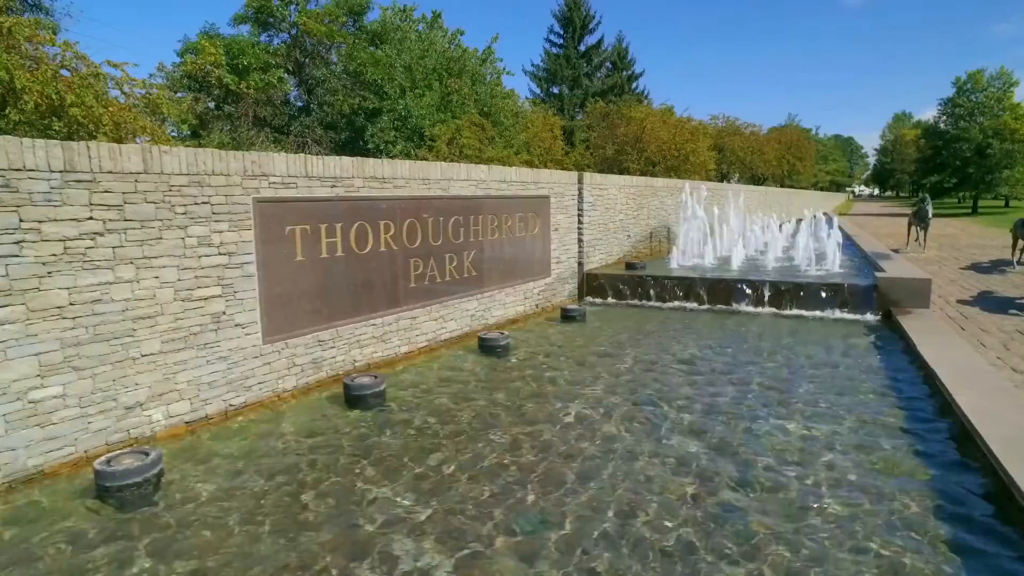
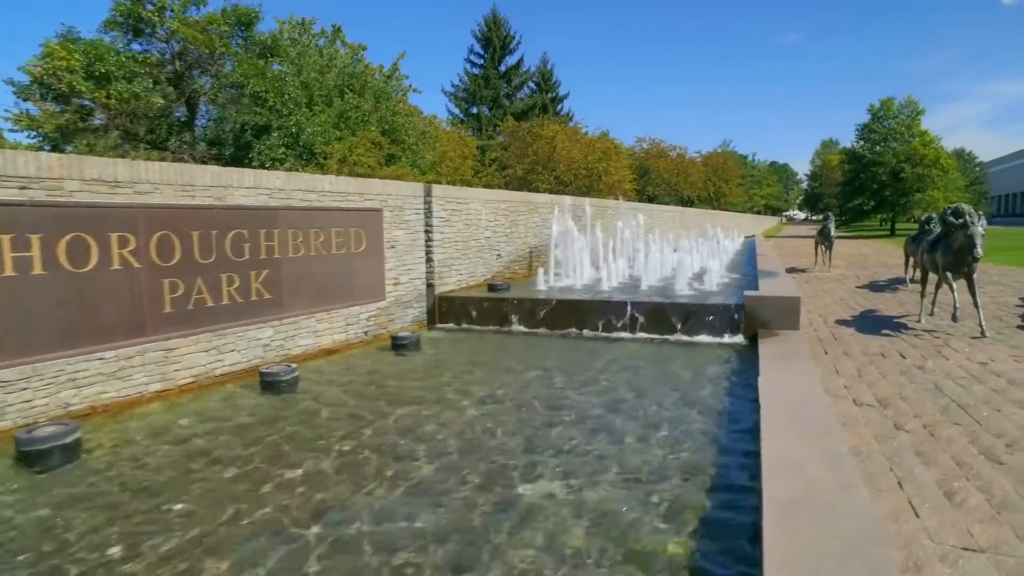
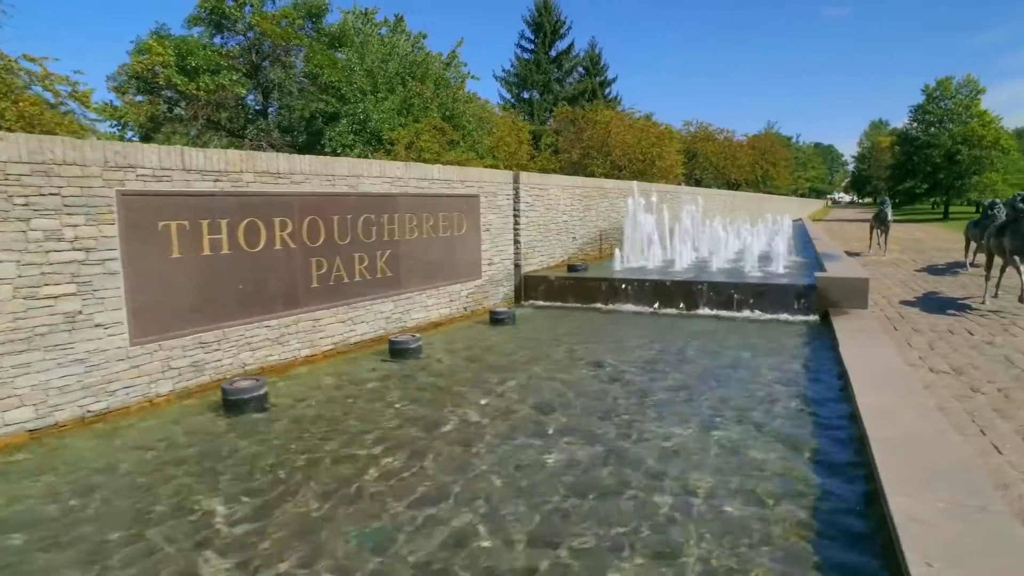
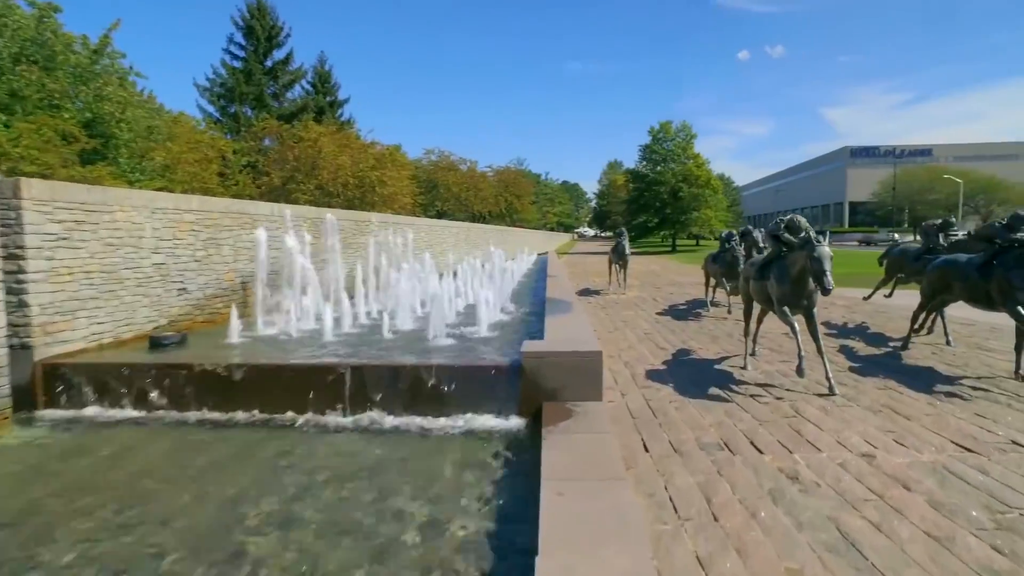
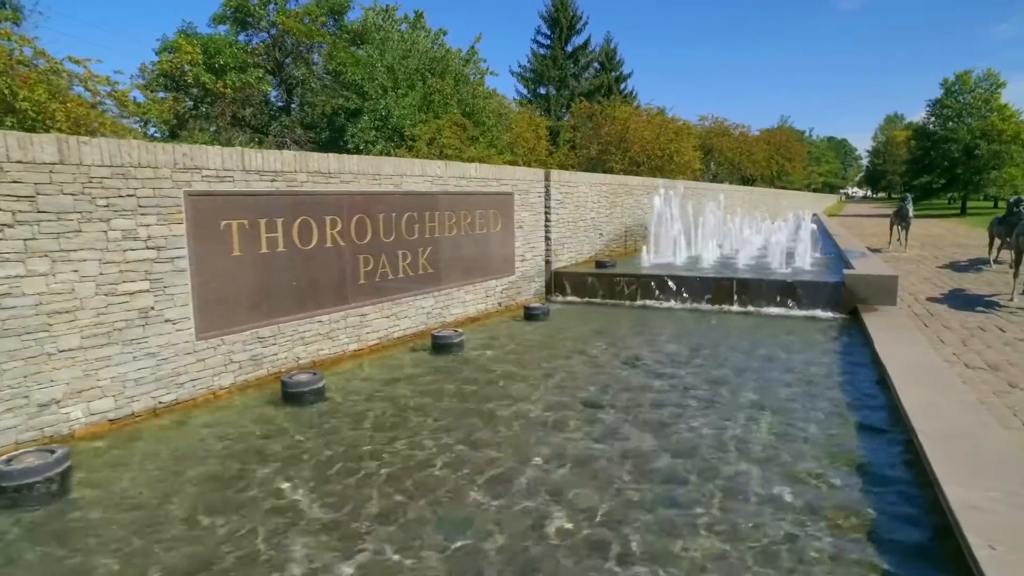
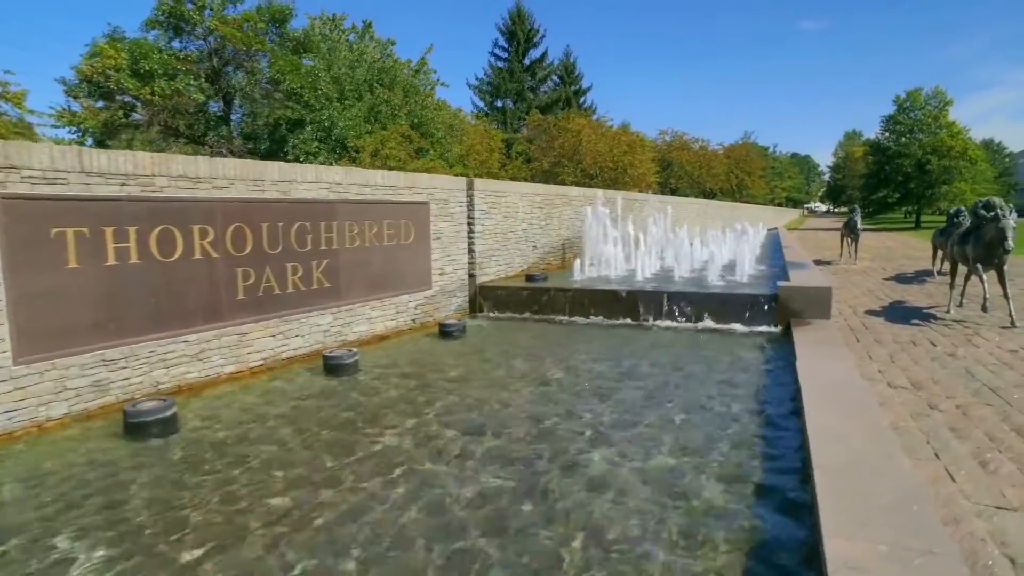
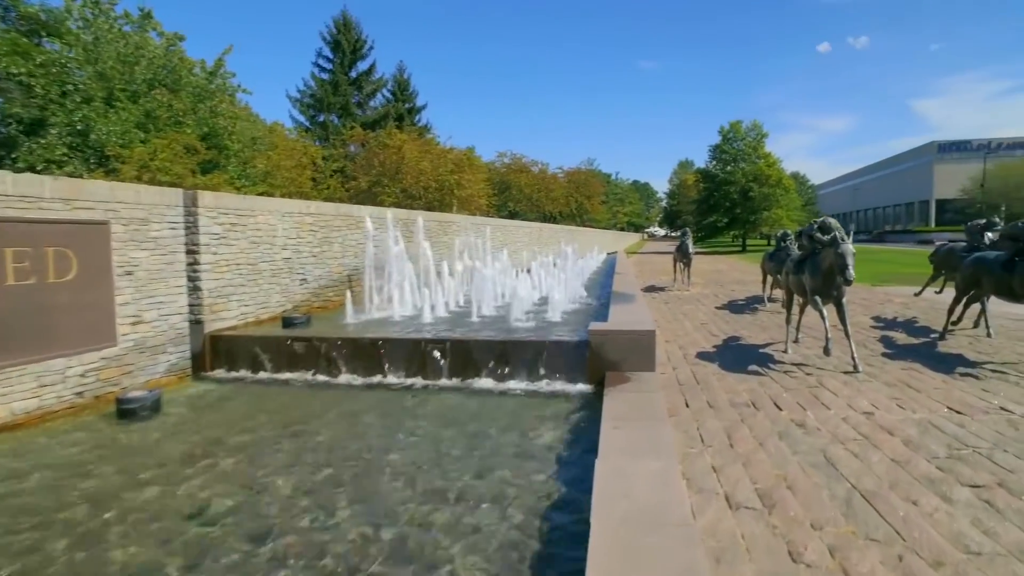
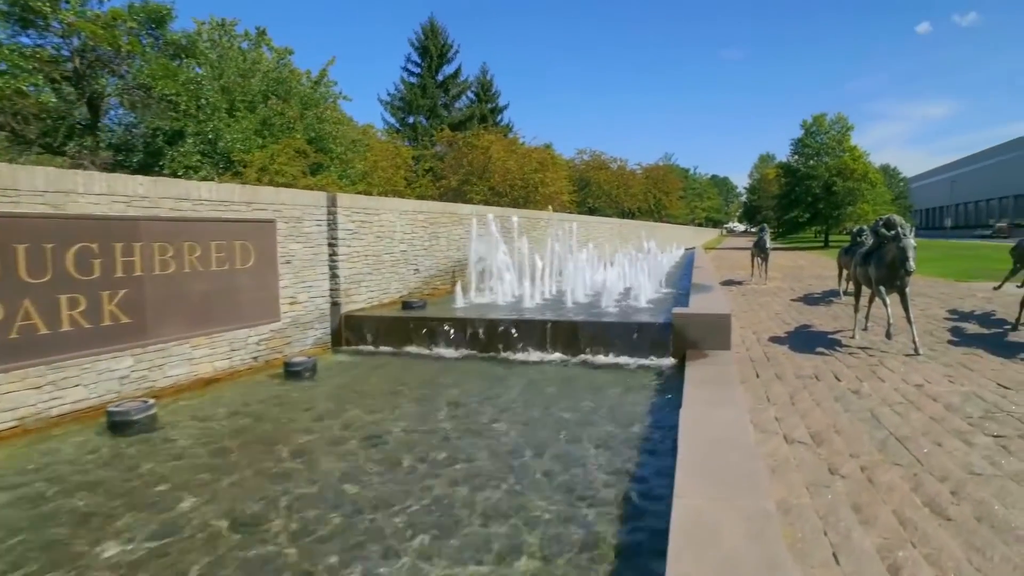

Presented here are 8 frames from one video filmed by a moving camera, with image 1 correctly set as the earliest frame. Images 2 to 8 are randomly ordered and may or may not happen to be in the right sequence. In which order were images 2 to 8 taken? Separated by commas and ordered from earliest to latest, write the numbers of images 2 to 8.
5, 3, 6, 2, 8, 7, 4
